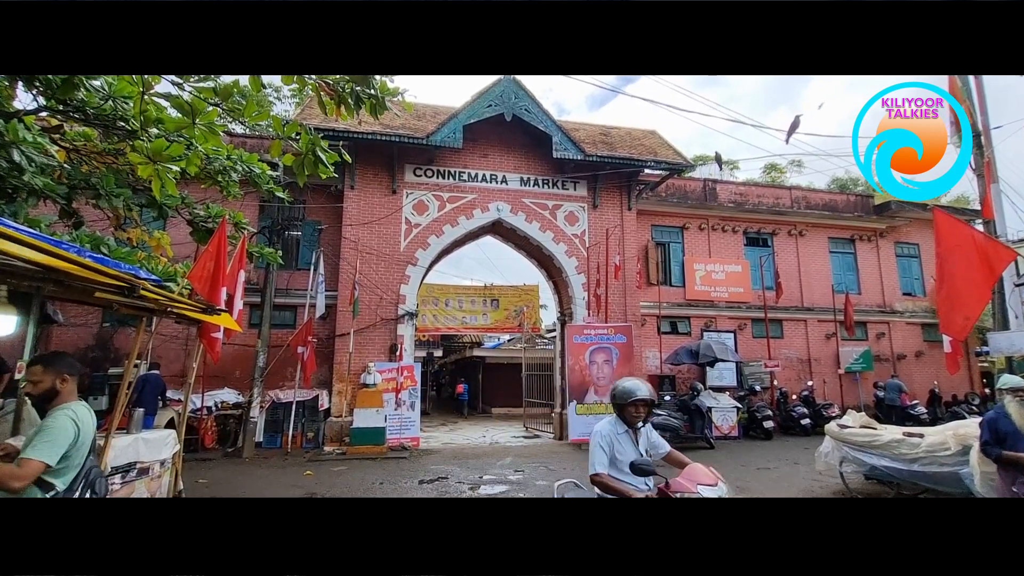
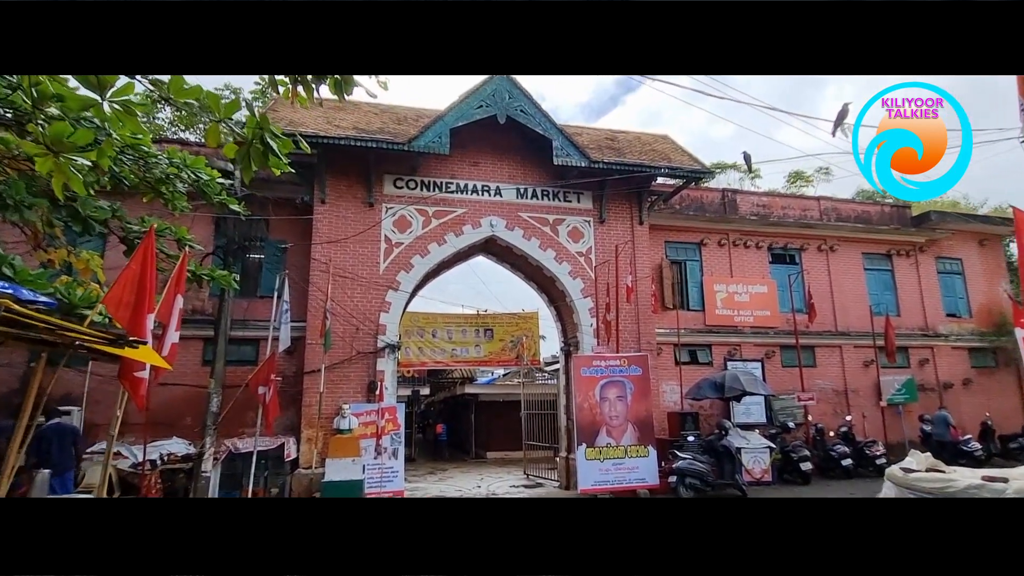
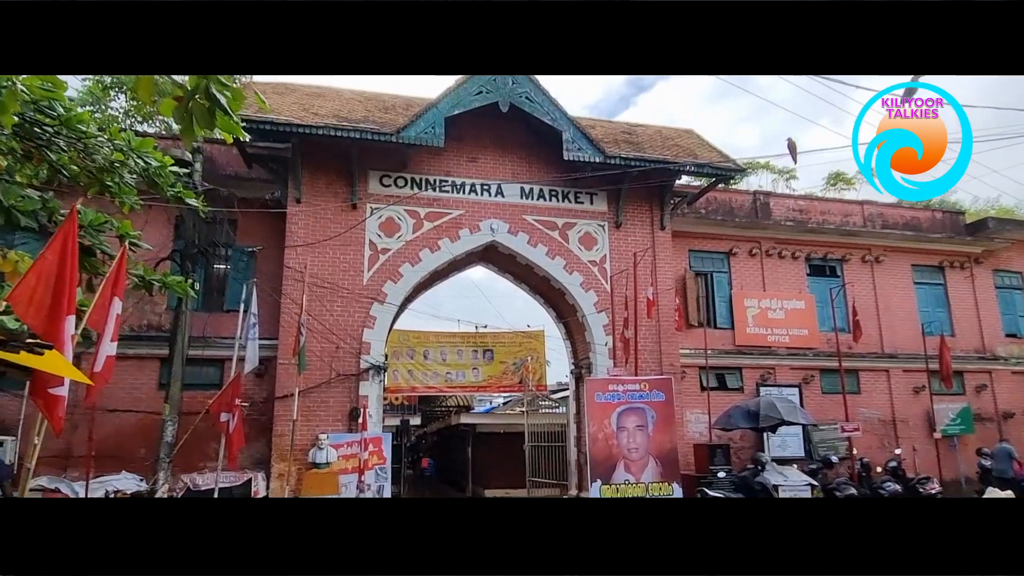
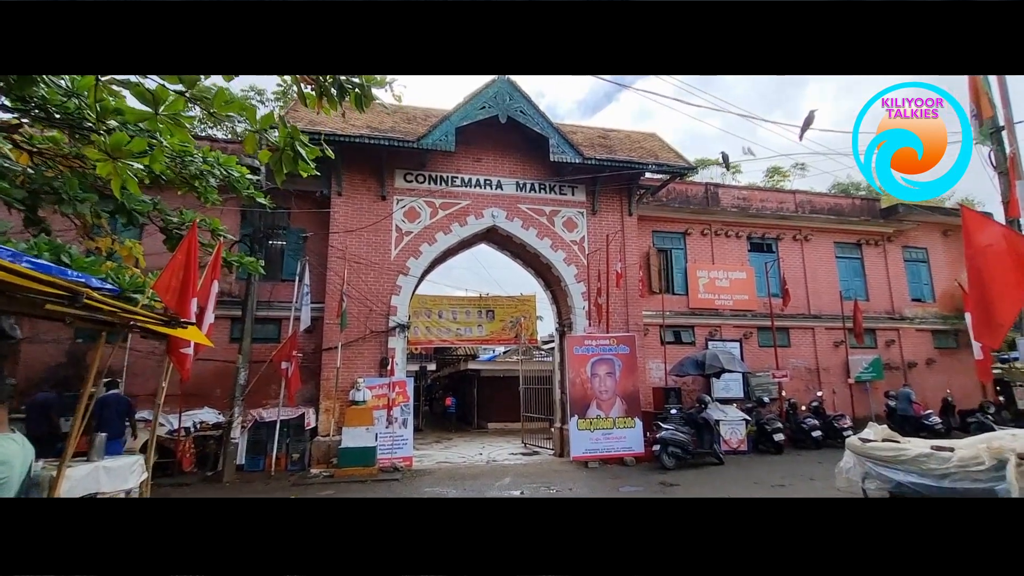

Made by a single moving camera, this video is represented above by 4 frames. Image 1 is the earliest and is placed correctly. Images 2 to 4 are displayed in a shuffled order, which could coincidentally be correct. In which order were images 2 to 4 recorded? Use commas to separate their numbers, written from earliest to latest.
4, 2, 3
